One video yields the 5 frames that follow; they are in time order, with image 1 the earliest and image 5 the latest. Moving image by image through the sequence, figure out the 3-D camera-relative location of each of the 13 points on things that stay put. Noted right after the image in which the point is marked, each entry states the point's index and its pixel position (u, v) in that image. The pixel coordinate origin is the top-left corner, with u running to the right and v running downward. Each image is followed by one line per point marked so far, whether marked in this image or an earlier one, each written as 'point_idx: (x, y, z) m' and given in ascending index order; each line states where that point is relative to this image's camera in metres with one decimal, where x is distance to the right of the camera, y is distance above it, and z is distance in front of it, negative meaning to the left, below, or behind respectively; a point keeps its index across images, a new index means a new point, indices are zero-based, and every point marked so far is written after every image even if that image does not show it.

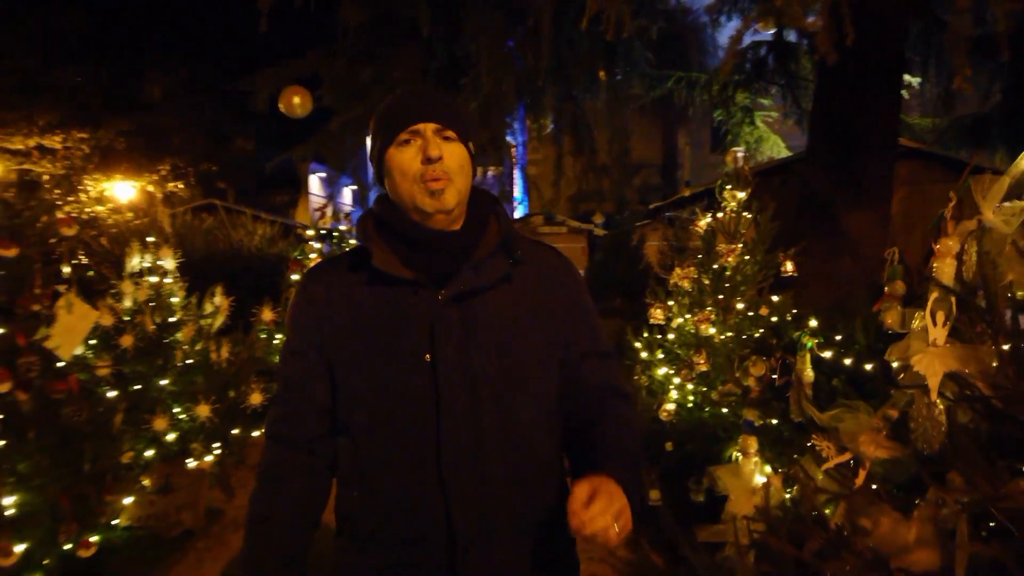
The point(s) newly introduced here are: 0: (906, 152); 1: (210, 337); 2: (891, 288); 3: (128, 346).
0: (+6.0, +2.1, +11.8) m
1: (-2.1, -0.3, +5.3) m
2: (+1.4, 0.0, +2.9) m
3: (-2.1, -0.3, +4.3) m
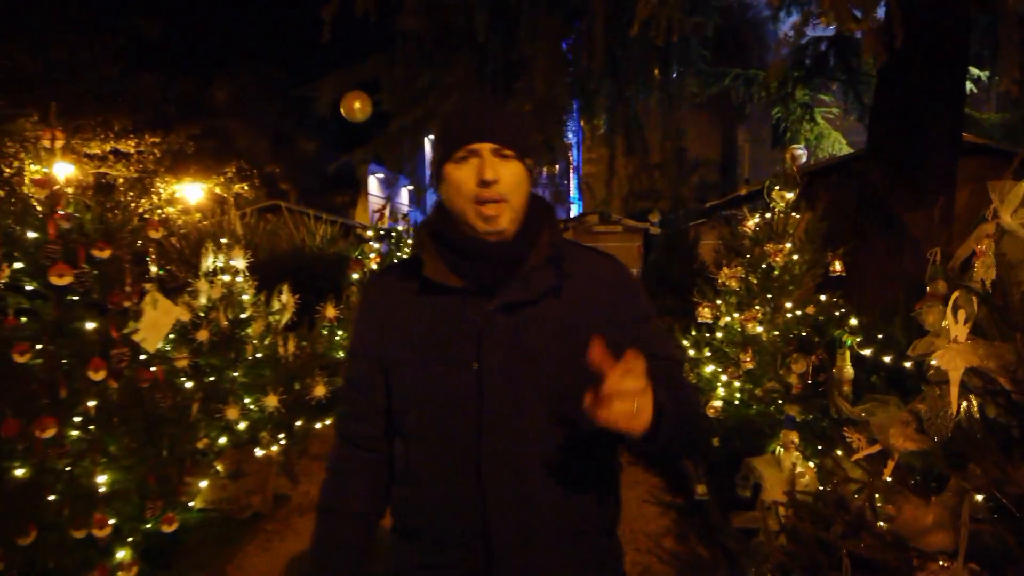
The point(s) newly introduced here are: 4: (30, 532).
0: (+6.8, +2.1, +11.5) m
1: (-1.7, -0.3, +5.6) m
2: (+1.6, 0.0, +3.0) m
3: (-1.8, -0.3, +4.6) m
4: (-1.9, -1.0, +3.1) m
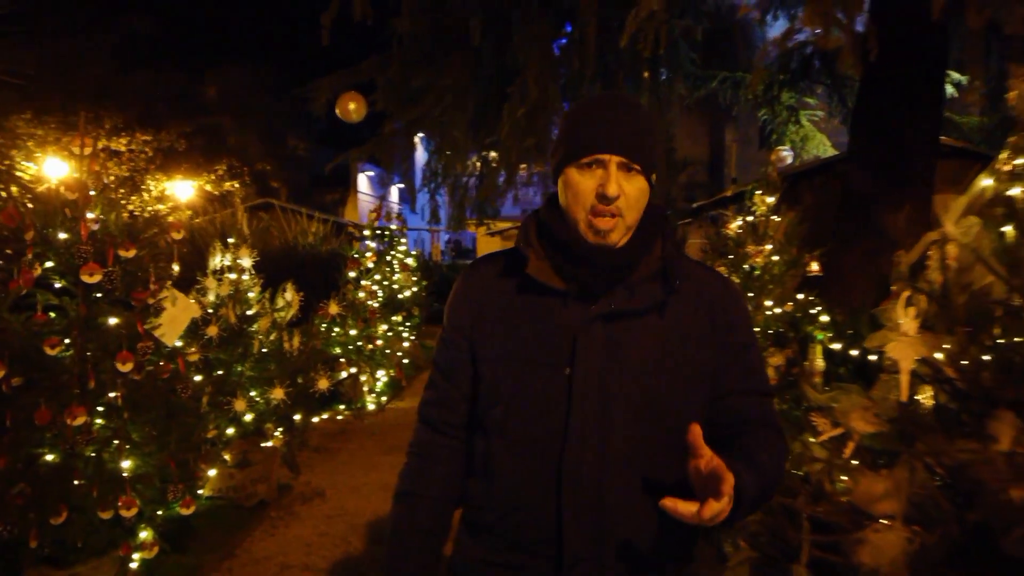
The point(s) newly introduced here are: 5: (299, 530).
0: (+6.7, +2.1, +11.8) m
1: (-1.7, -0.3, +5.8) m
2: (+1.6, 0.0, +3.3) m
3: (-1.9, -0.3, +4.8) m
4: (-1.9, -1.0, +3.3) m
5: (-1.3, -1.5, +5.0) m
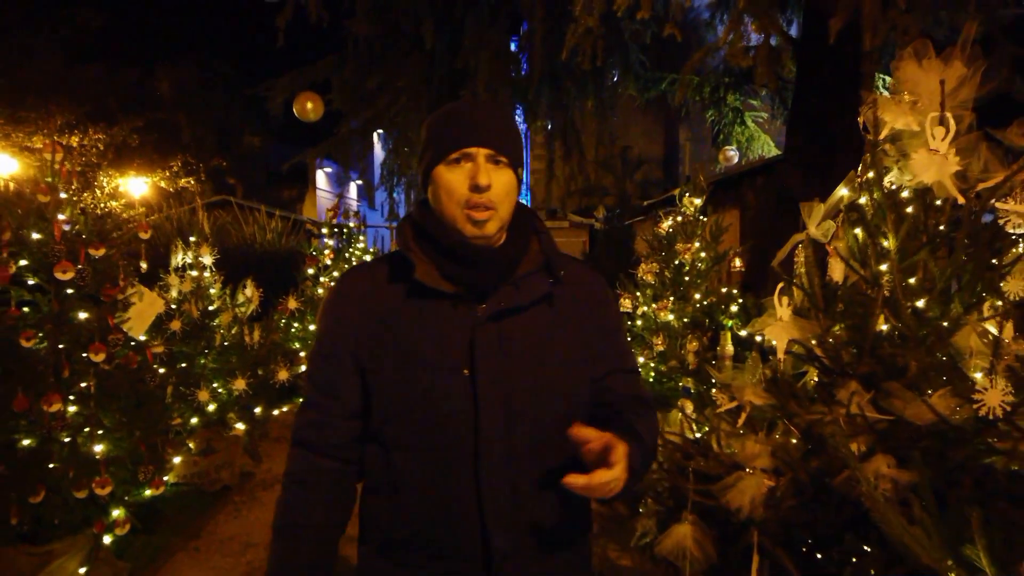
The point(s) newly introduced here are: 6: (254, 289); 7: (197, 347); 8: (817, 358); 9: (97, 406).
0: (+6.0, +2.2, +12.5) m
1: (-2.1, -0.3, +6.1) m
2: (+1.3, 0.0, +3.7) m
3: (-2.2, -0.3, +5.1) m
4: (-2.2, -0.9, +3.6) m
5: (-1.7, -1.5, +5.3) m
6: (-2.1, 0.0, +6.3) m
7: (-2.2, -0.4, +5.3) m
8: (+1.0, -0.2, +2.6) m
9: (-2.1, -0.6, +3.9) m
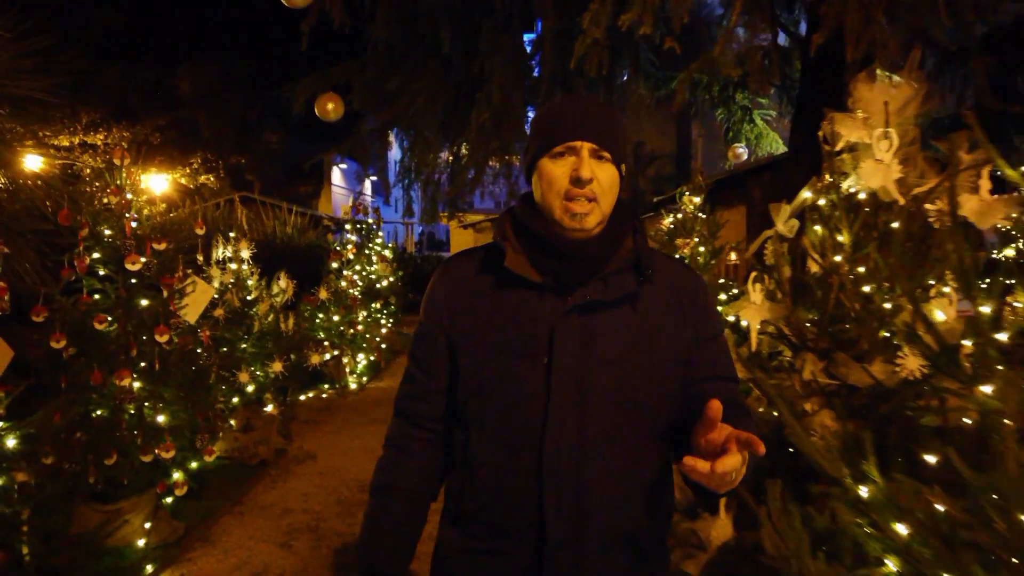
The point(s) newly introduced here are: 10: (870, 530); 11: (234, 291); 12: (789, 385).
0: (+6.2, +2.3, +12.9) m
1: (-2.0, -0.2, +6.6) m
2: (+1.4, +0.1, +4.2) m
3: (-2.1, -0.2, +5.6) m
4: (-2.1, -0.9, +4.1) m
5: (-1.6, -1.5, +5.8) m
6: (-2.0, +0.1, +6.8) m
7: (-2.1, -0.3, +5.8) m
8: (+1.1, -0.2, +3.1) m
9: (-2.0, -0.5, +4.4) m
10: (+0.8, -0.6, +1.8) m
11: (-2.1, 0.0, +5.9) m
12: (+1.0, -0.4, +2.8) m
